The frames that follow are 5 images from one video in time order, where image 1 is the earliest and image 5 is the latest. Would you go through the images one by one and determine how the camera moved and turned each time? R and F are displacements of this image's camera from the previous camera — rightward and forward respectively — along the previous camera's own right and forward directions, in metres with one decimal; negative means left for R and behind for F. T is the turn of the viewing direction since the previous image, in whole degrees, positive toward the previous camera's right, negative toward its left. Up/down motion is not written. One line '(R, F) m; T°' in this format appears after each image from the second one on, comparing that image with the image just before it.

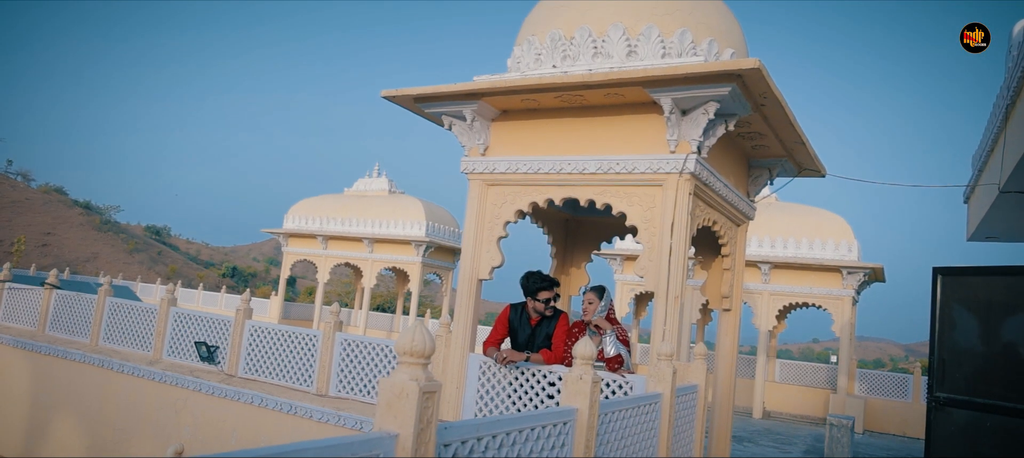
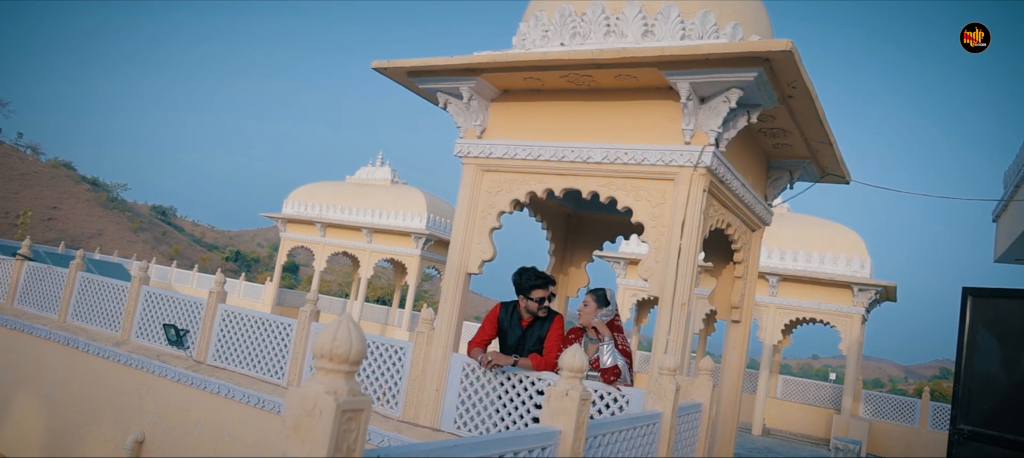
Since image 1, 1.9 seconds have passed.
(+0.1, +0.5) m; 0°
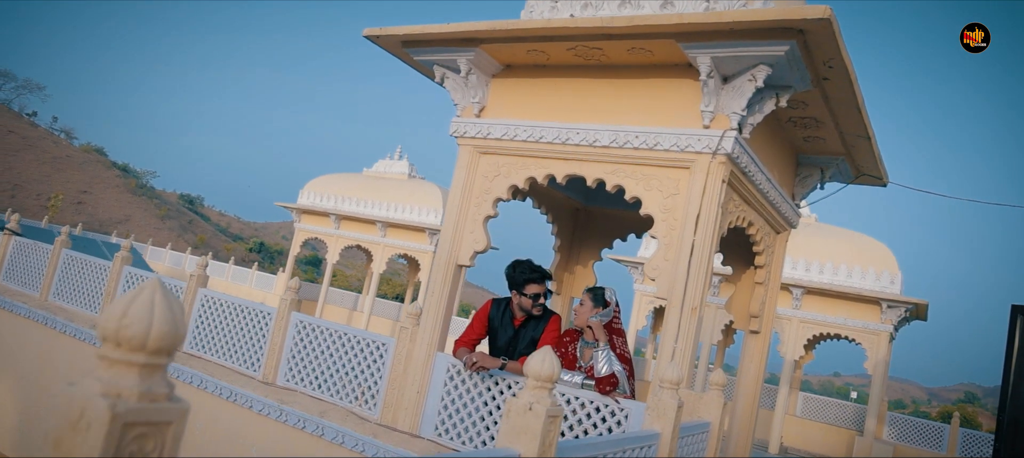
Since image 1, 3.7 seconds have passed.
(+0.2, +0.5) m; -2°
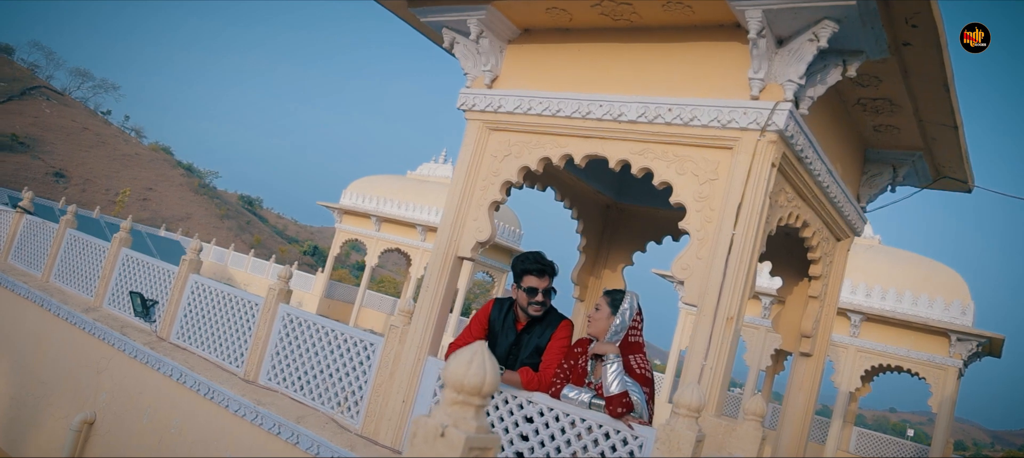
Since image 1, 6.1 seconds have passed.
(+0.3, +0.7) m; -4°
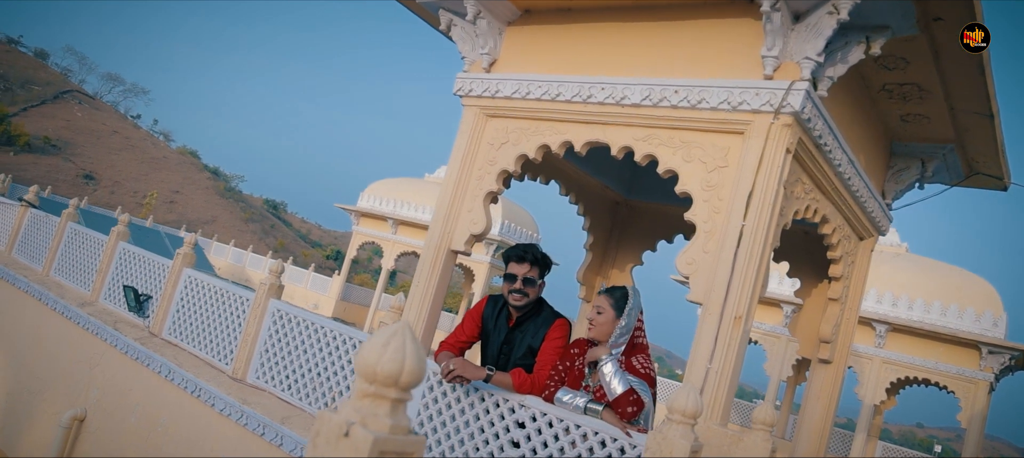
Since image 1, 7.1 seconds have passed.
(+0.1, +0.3) m; -2°
